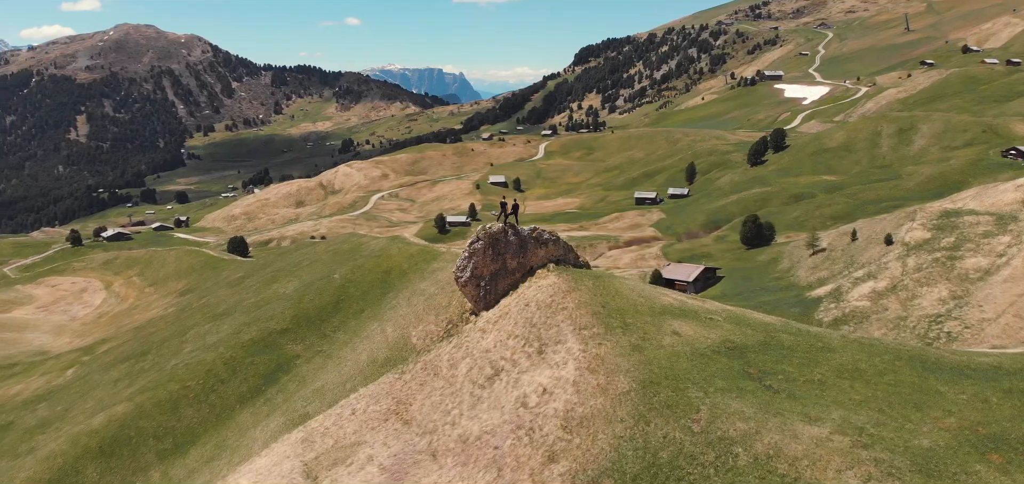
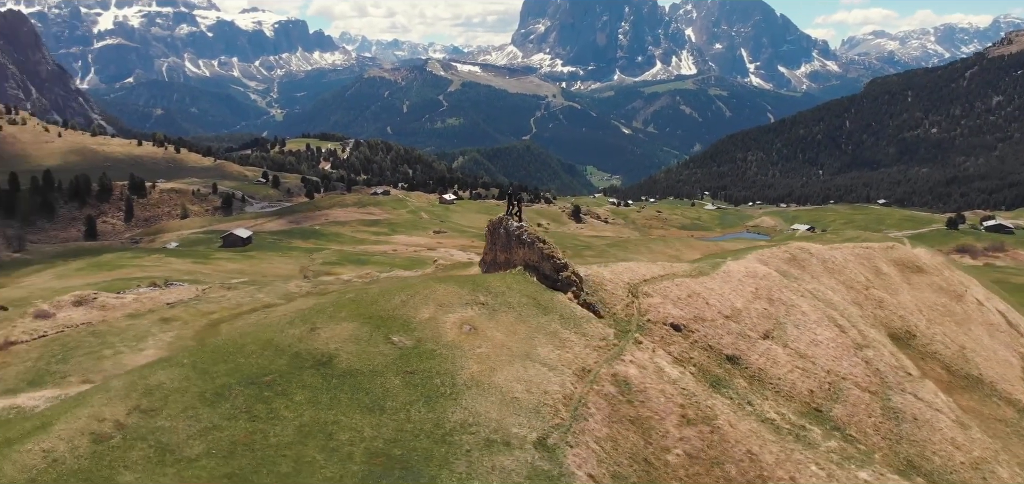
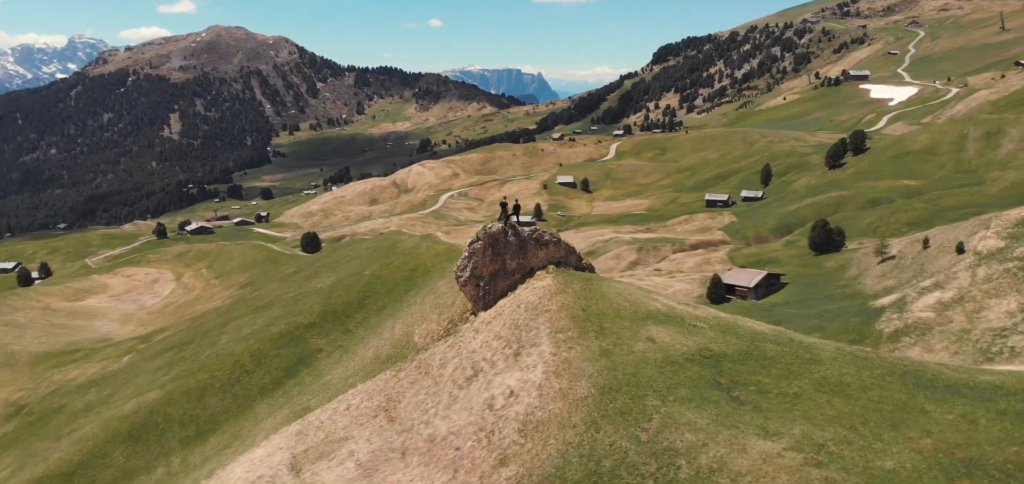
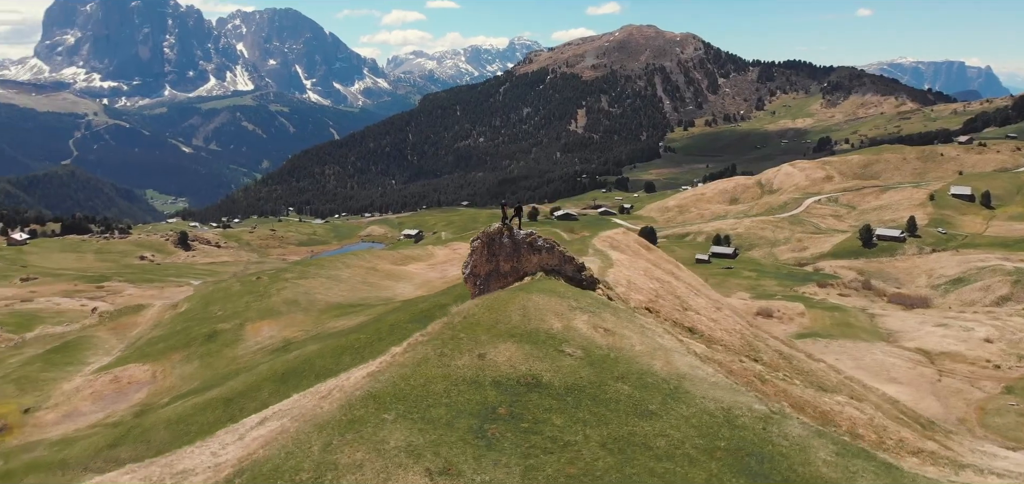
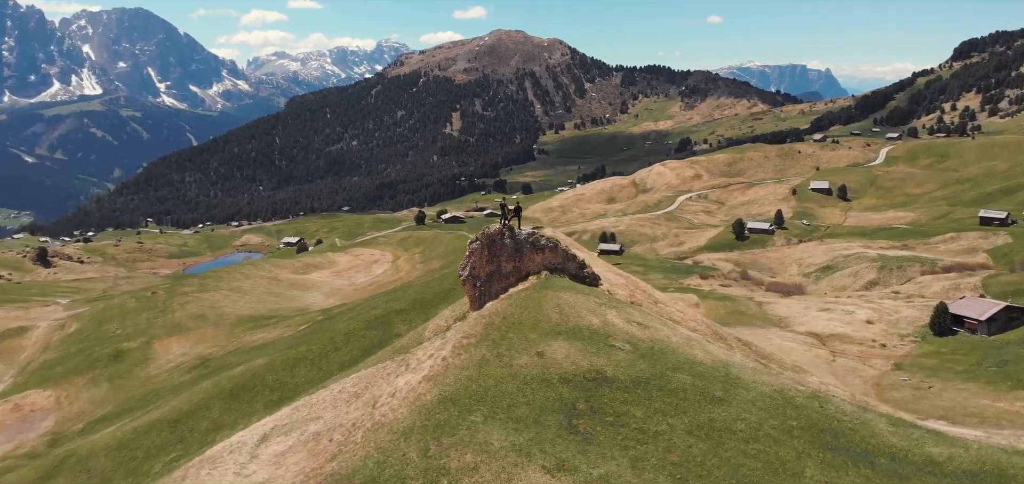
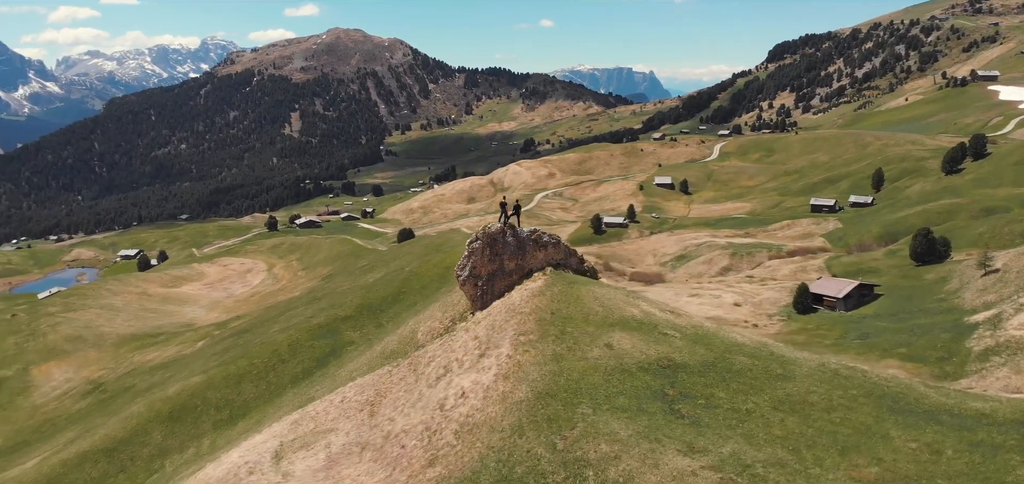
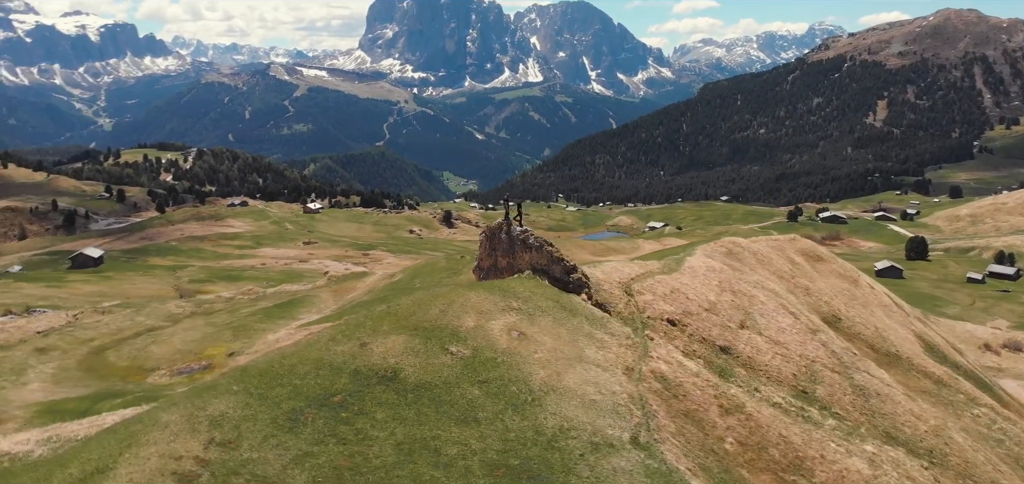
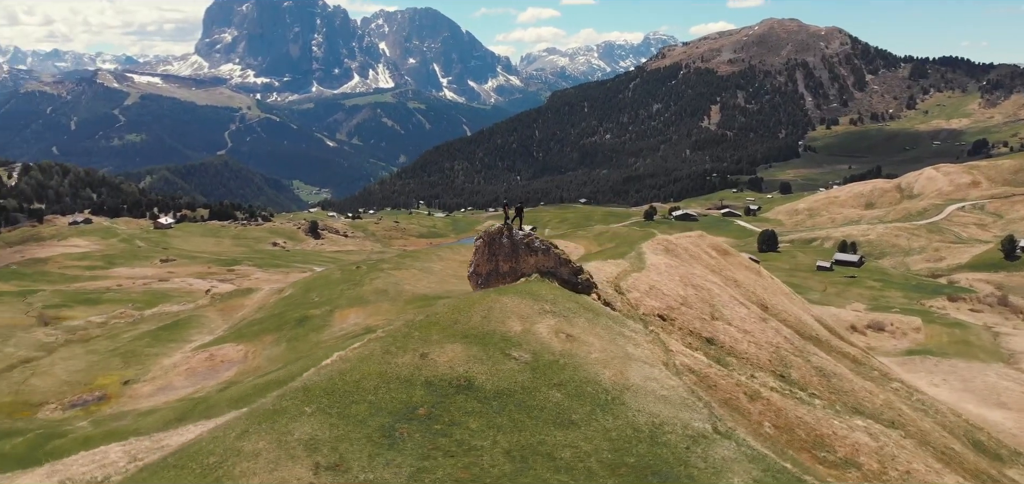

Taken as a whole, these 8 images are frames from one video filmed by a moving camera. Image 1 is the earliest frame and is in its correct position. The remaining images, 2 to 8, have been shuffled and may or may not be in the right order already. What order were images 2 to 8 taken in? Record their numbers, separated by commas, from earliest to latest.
3, 6, 5, 4, 8, 7, 2
